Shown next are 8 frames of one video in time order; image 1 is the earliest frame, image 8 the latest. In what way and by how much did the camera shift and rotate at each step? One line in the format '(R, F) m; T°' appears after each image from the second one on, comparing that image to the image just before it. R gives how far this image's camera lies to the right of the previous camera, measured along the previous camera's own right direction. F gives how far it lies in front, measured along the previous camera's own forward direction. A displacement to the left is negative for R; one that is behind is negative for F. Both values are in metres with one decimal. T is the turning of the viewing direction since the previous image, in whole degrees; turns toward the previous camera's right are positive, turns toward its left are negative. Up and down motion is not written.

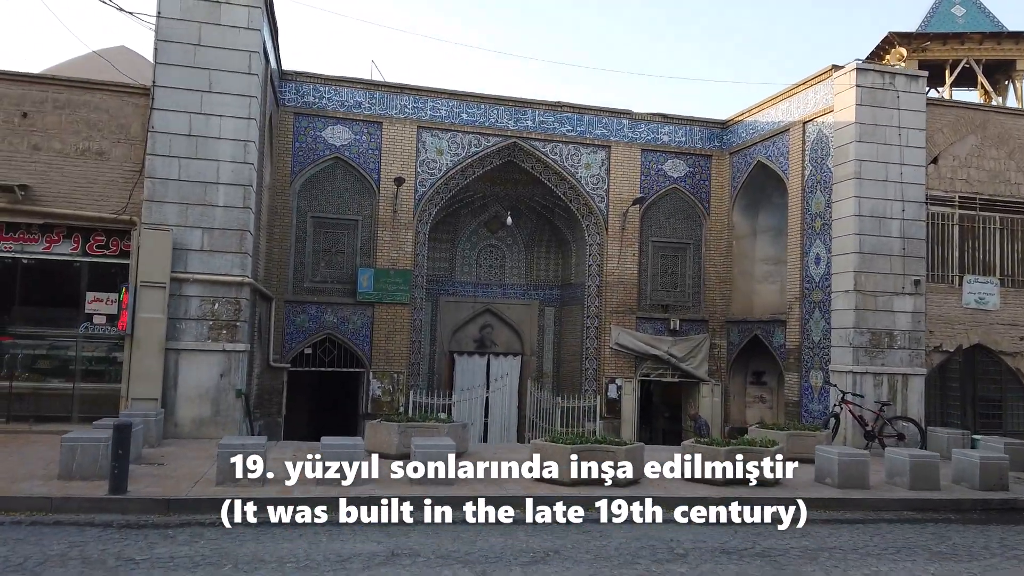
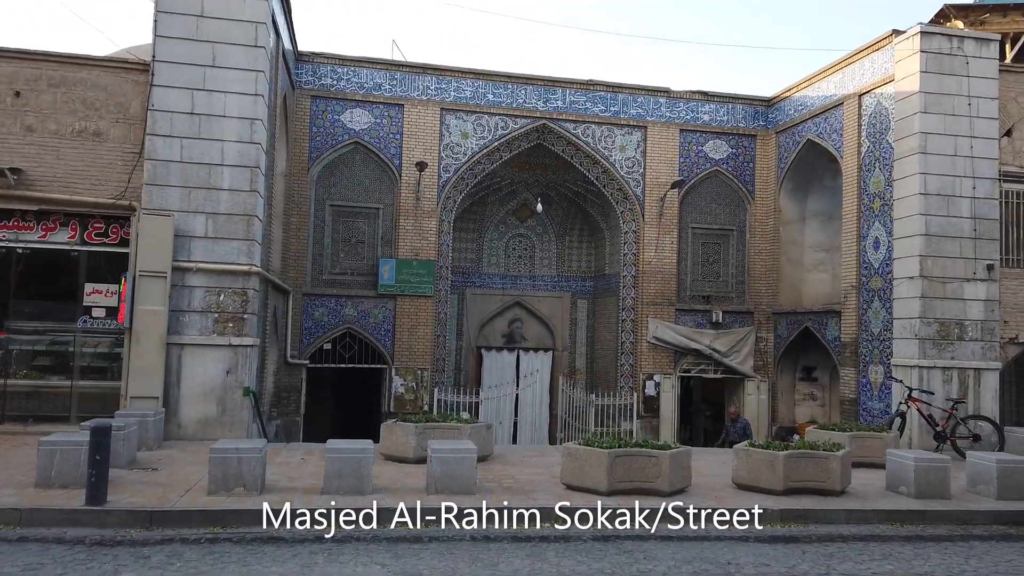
(0.0, +0.8) m; -2°
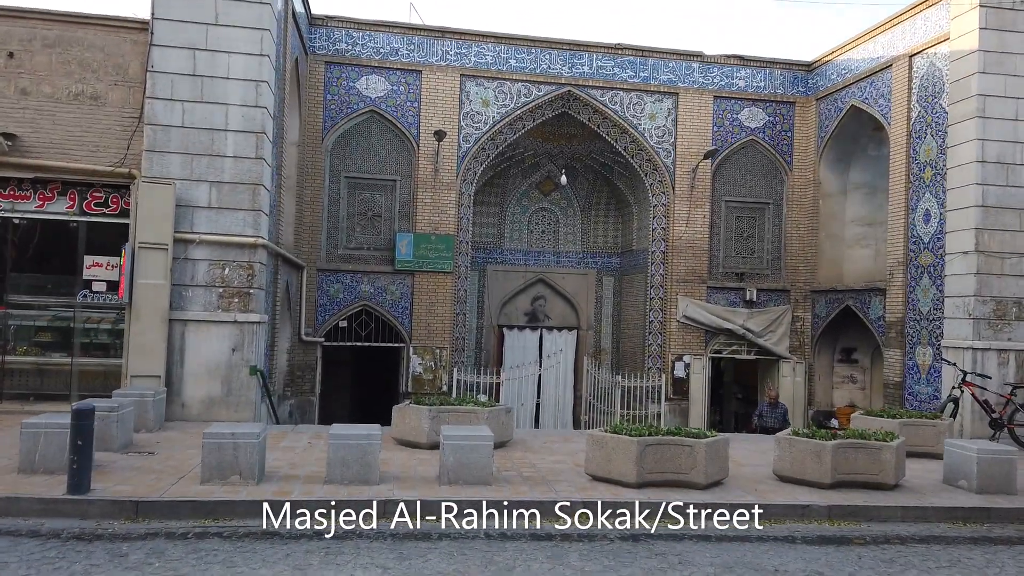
(0.0, +0.5) m; -2°
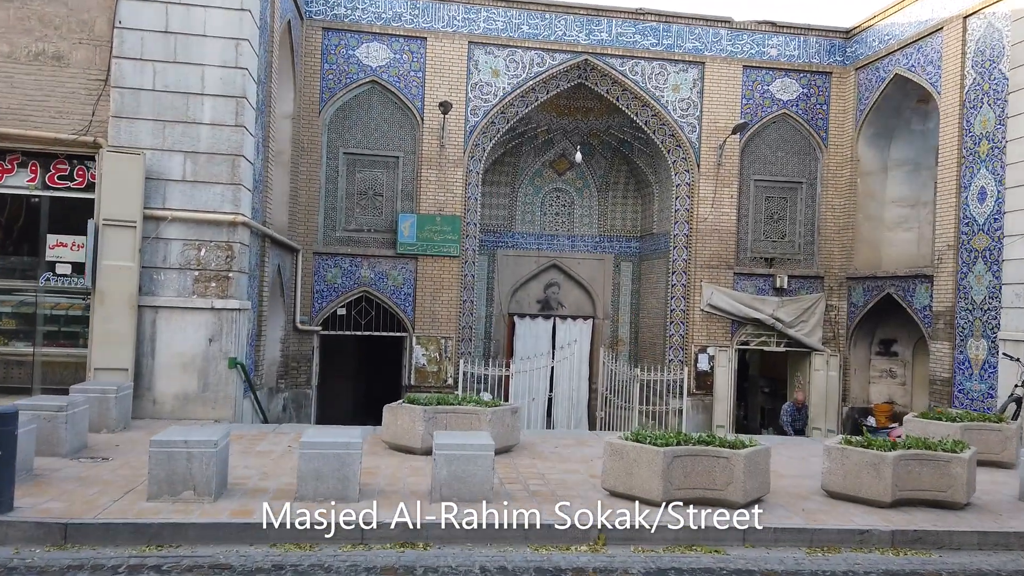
(+0.1, +0.8) m; -1°
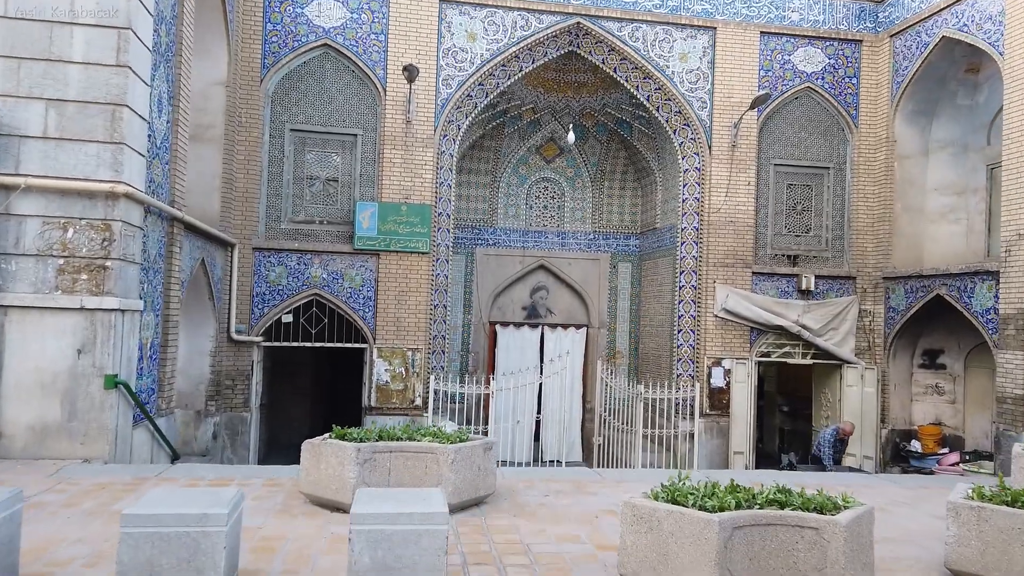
(+0.1, +1.6) m; +1°
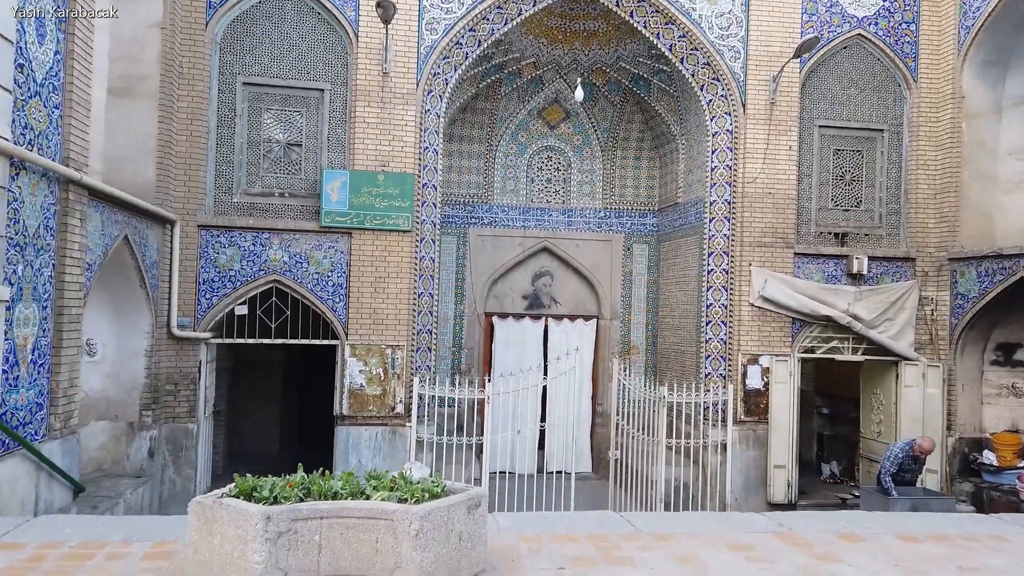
(0.0, +1.4) m; 0°
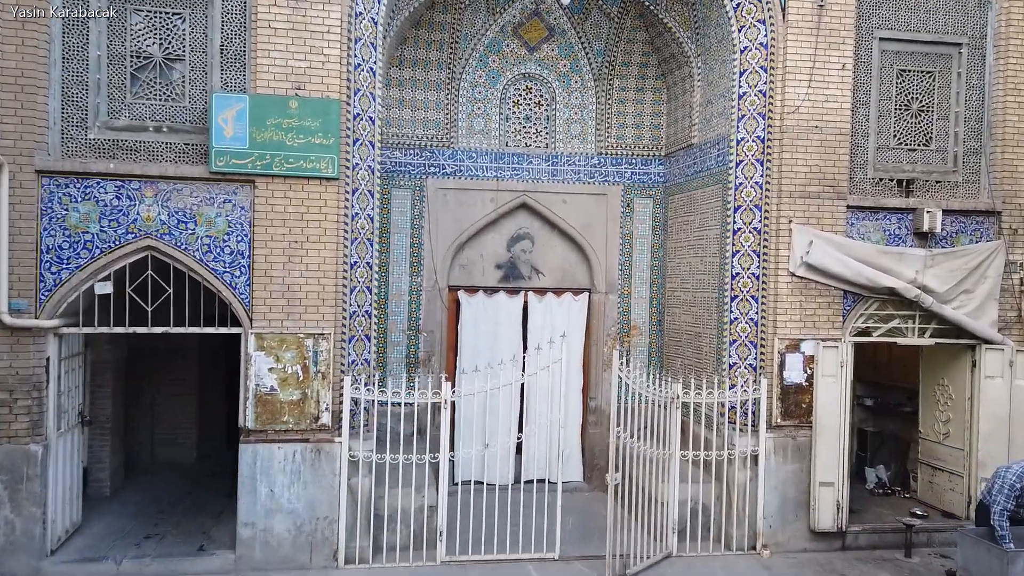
(+0.2, +1.9) m; +1°
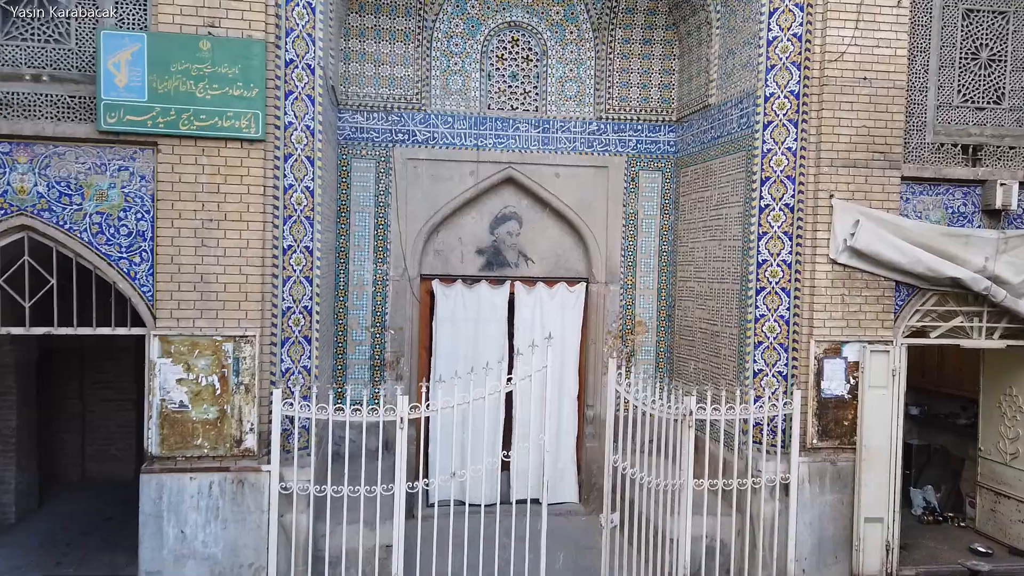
(+0.2, +1.1) m; -1°
